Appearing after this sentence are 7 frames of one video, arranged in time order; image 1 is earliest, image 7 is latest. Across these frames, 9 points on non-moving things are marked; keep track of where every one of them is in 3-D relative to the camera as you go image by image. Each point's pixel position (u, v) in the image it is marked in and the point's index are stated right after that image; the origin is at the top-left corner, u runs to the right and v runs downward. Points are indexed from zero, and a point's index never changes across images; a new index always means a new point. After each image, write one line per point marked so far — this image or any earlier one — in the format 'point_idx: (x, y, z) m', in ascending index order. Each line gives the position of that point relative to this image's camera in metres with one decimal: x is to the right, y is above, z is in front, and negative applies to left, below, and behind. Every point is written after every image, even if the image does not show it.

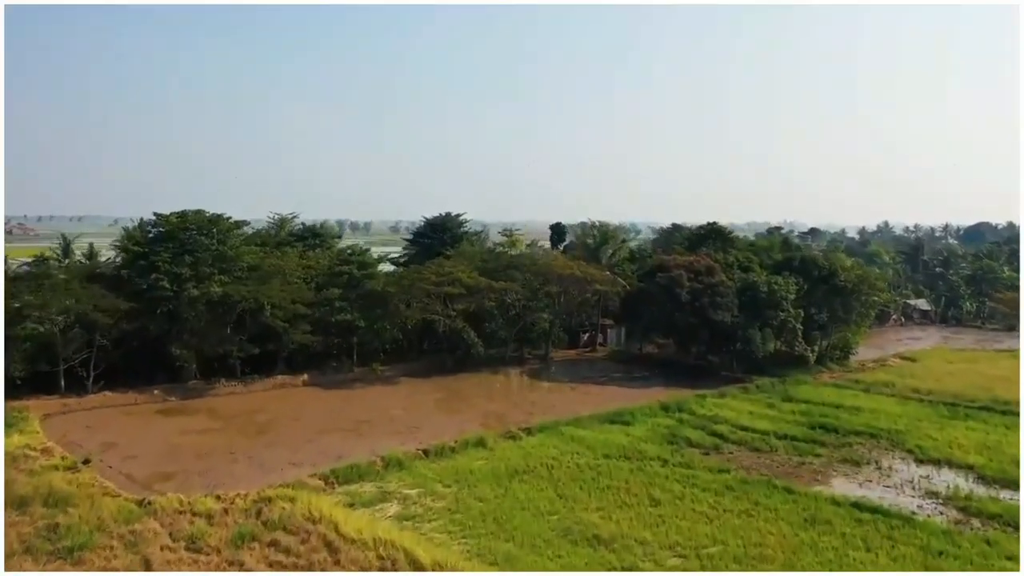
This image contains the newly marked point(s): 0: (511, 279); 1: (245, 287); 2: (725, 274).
0: (0.0, +0.1, +18.8) m
1: (-3.9, 0.0, +15.9) m
2: (+3.6, +0.2, +18.1) m
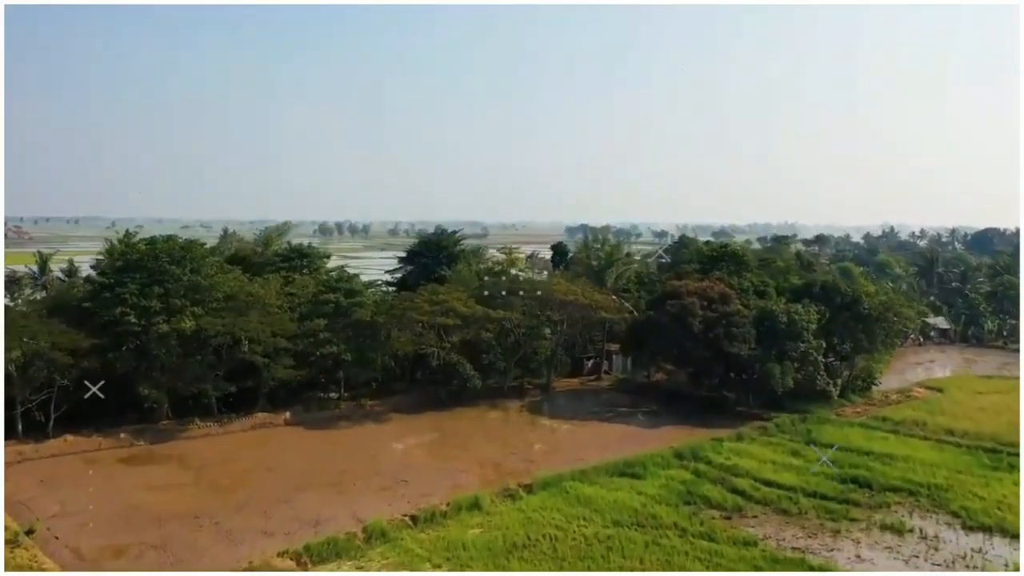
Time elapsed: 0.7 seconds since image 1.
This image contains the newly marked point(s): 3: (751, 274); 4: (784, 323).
0: (0.0, -0.3, +17.5) m
1: (-4.0, -0.4, +14.6) m
2: (+3.6, -0.2, +16.8) m
3: (+4.1, +0.2, +18.6) m
4: (+4.1, -0.5, +16.1) m
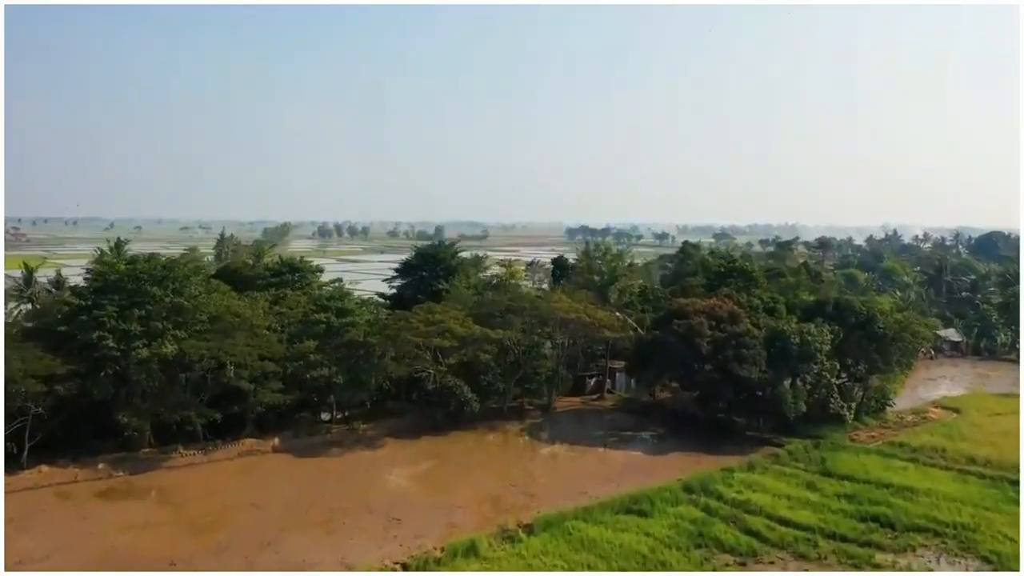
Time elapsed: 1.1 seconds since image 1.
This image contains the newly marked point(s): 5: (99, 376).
0: (0.0, -0.6, +16.8) m
1: (-4.0, -0.7, +13.9) m
2: (+3.6, -0.5, +16.1) m
3: (+4.1, 0.0, +17.9) m
4: (+4.1, -0.8, +15.4) m
5: (-5.1, -1.1, +13.2) m
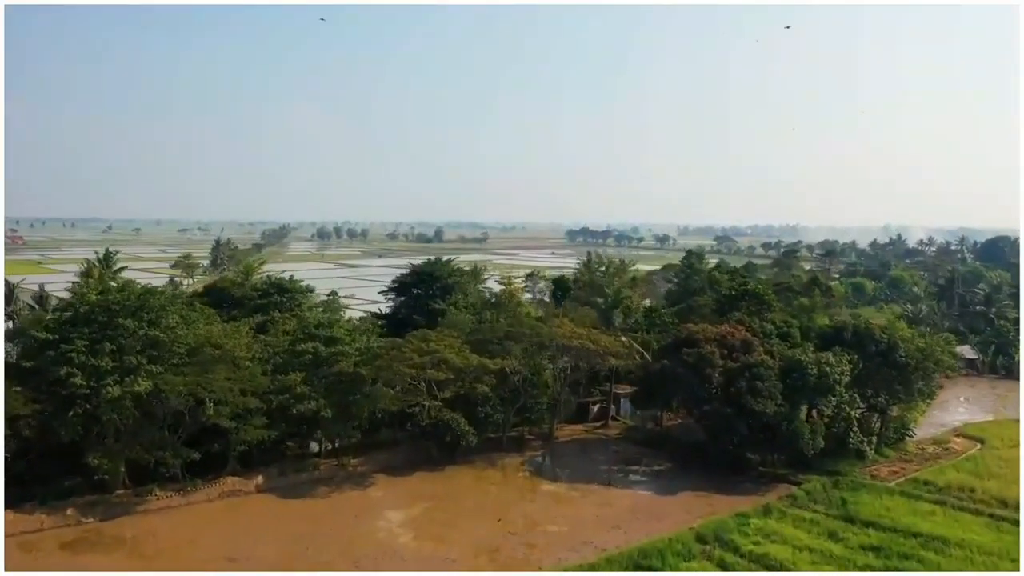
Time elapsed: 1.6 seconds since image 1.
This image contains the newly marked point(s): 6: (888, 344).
0: (0.0, -1.0, +15.9) m
1: (-4.0, -1.1, +12.9) m
2: (+3.6, -0.9, +15.2) m
3: (+4.1, -0.4, +16.9) m
4: (+4.1, -1.2, +14.5) m
5: (-5.1, -1.5, +12.3) m
6: (+5.4, -0.8, +15.4) m
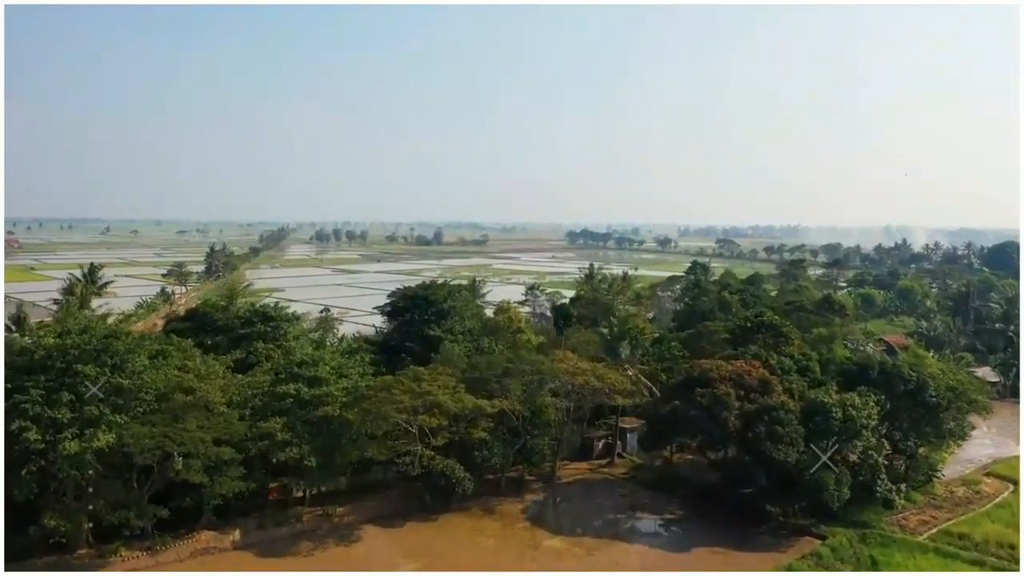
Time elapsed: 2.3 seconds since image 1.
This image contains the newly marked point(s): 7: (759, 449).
0: (-0.1, -1.4, +14.7) m
1: (-4.0, -1.6, +11.8) m
2: (+3.5, -1.3, +14.0) m
3: (+4.1, -0.9, +15.8) m
4: (+4.1, -1.6, +13.3) m
5: (-5.1, -1.9, +11.2) m
6: (+5.4, -1.3, +14.3) m
7: (+3.1, -2.0, +13.3) m
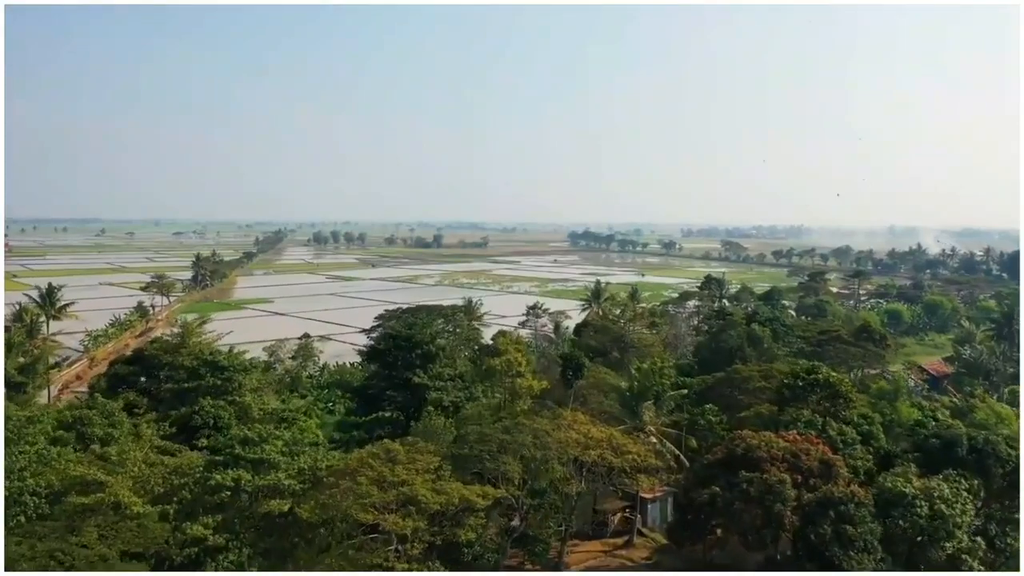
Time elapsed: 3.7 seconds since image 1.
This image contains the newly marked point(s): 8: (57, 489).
0: (-0.1, -2.0, +11.9) m
1: (-4.0, -2.2, +8.9) m
2: (+3.5, -1.9, +11.2) m
3: (+4.1, -1.5, +12.9) m
4: (+4.0, -2.2, +10.5) m
5: (-5.1, -2.5, +8.3) m
6: (+5.3, -1.9, +11.4) m
7: (+3.0, -2.6, +10.4) m
8: (-4.0, -1.8, +9.5) m
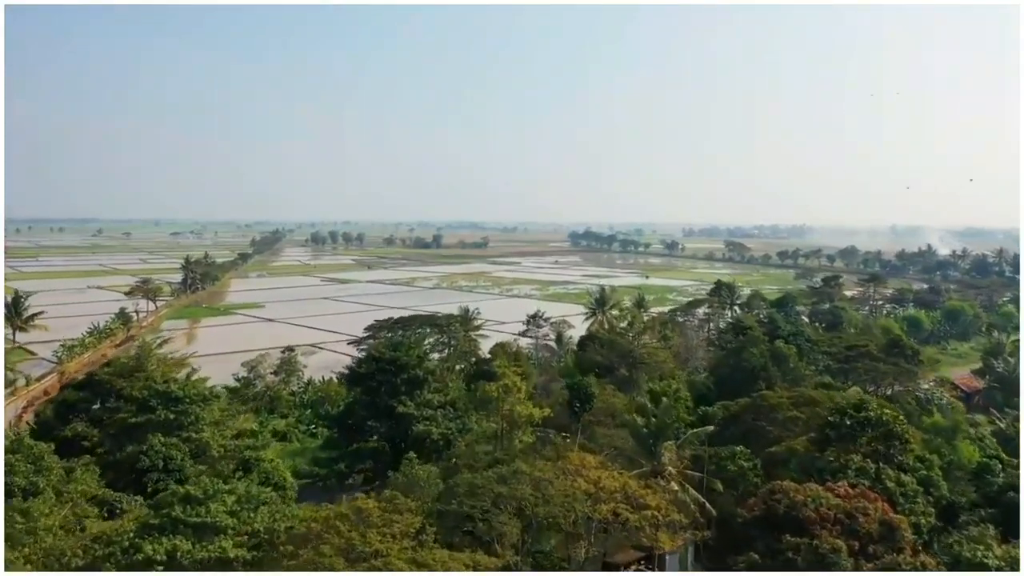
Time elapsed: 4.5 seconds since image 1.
0: (-0.1, -2.3, +10.0) m
1: (-4.0, -2.4, +7.0) m
2: (+3.5, -2.2, +9.2) m
3: (+4.1, -1.7, +11.0) m
4: (+4.0, -2.5, +8.6) m
5: (-5.2, -2.8, +6.4) m
6: (+5.3, -2.1, +9.5) m
7: (+3.0, -2.8, +8.5) m
8: (-4.0, -2.1, +7.6) m
